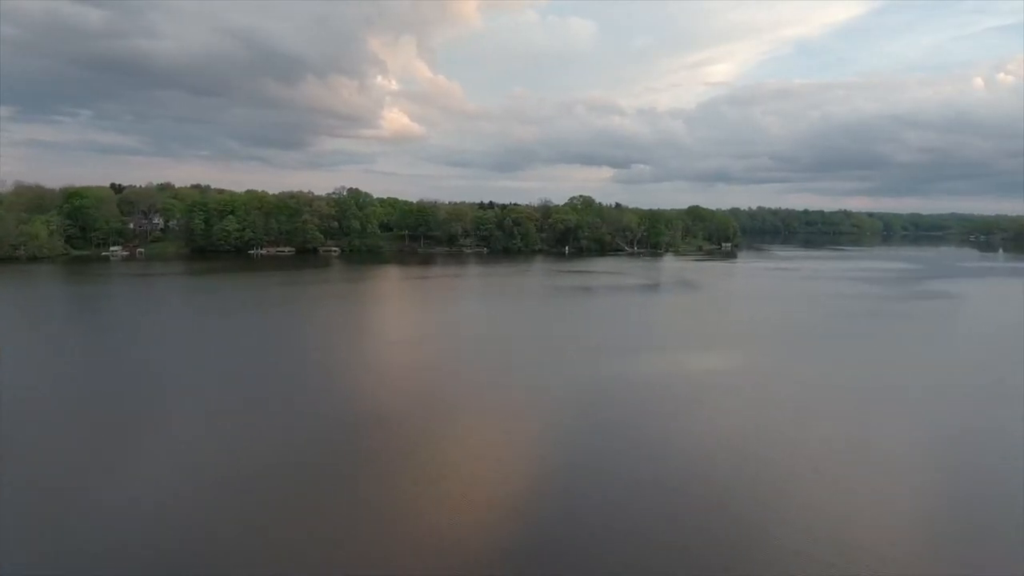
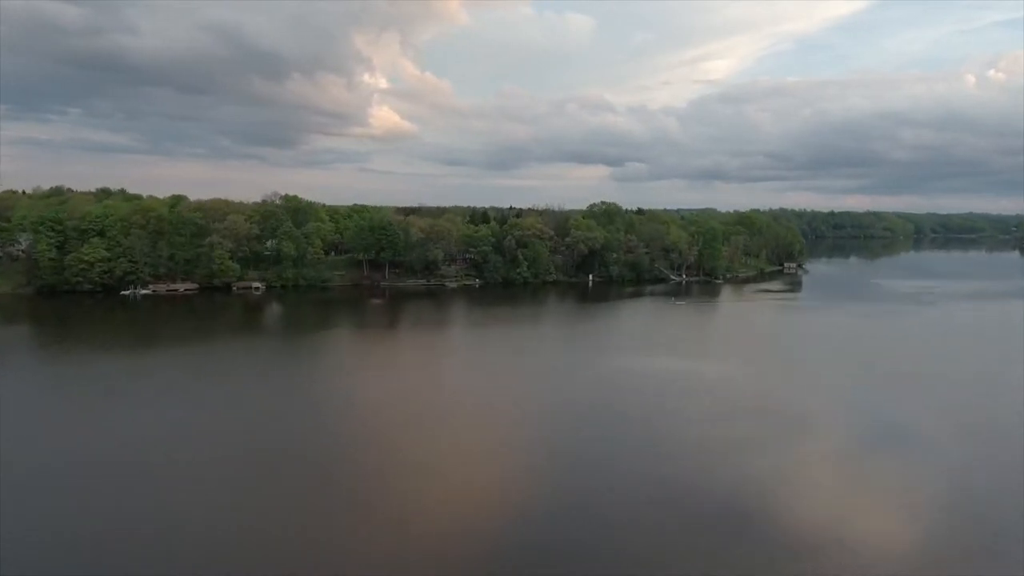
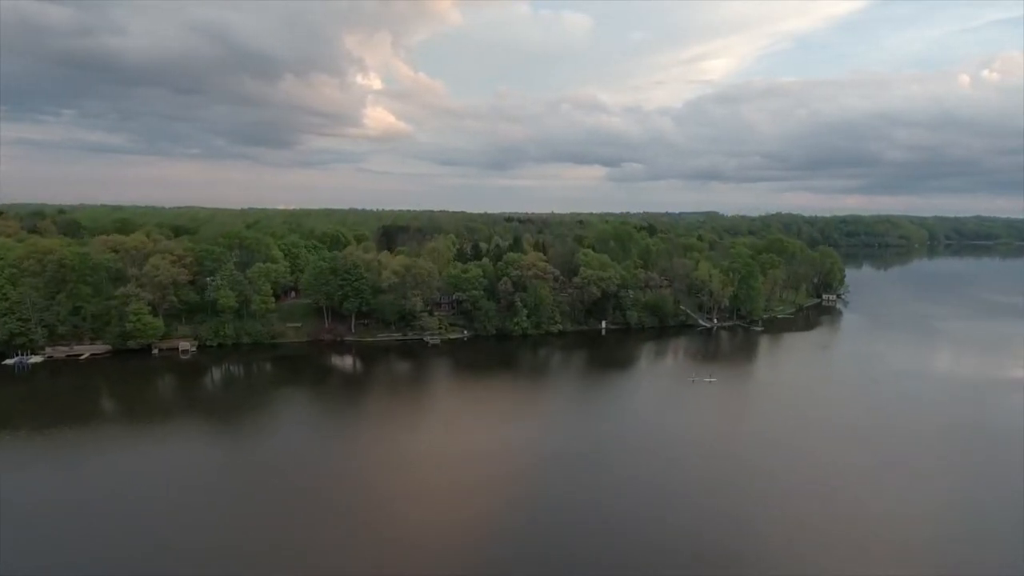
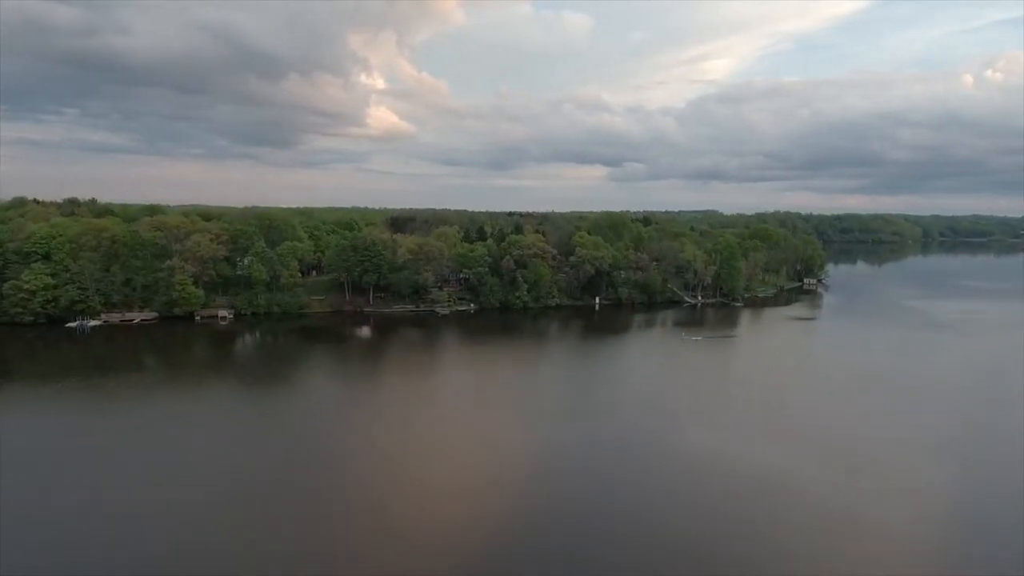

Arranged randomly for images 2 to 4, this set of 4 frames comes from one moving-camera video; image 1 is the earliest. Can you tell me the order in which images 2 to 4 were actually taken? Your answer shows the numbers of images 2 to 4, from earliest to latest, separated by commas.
2, 4, 3
